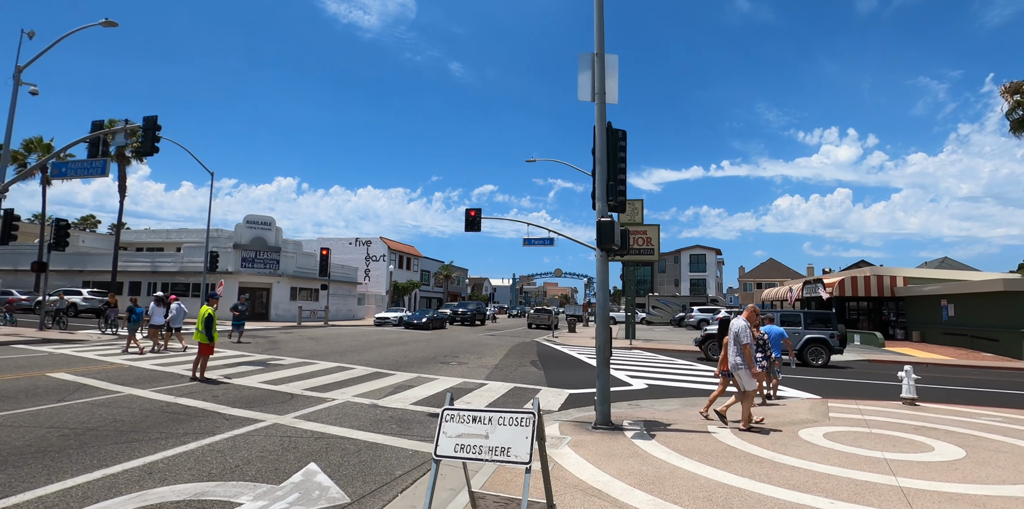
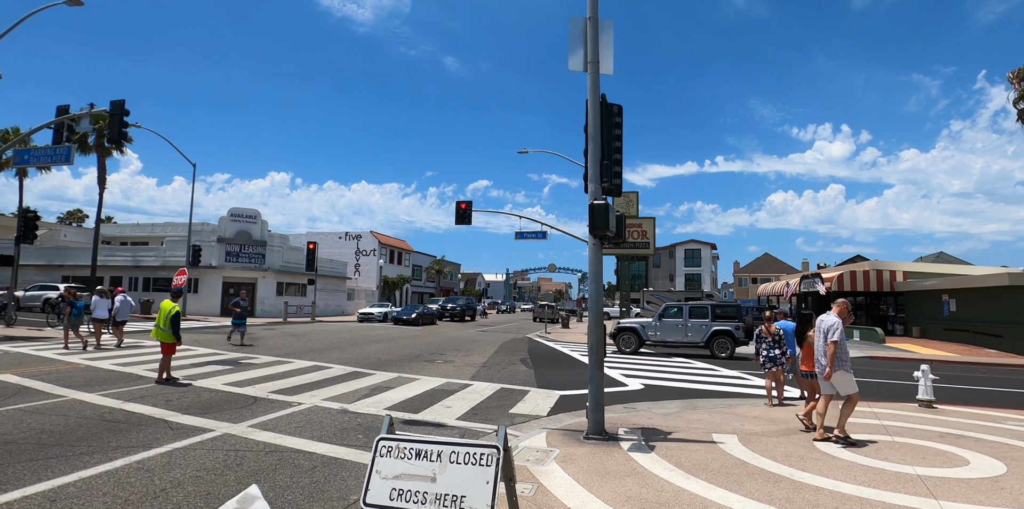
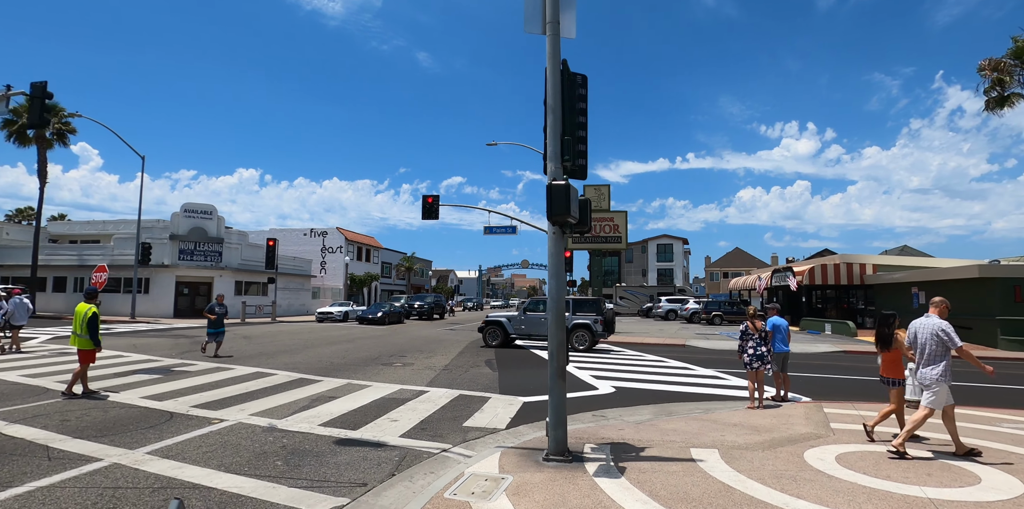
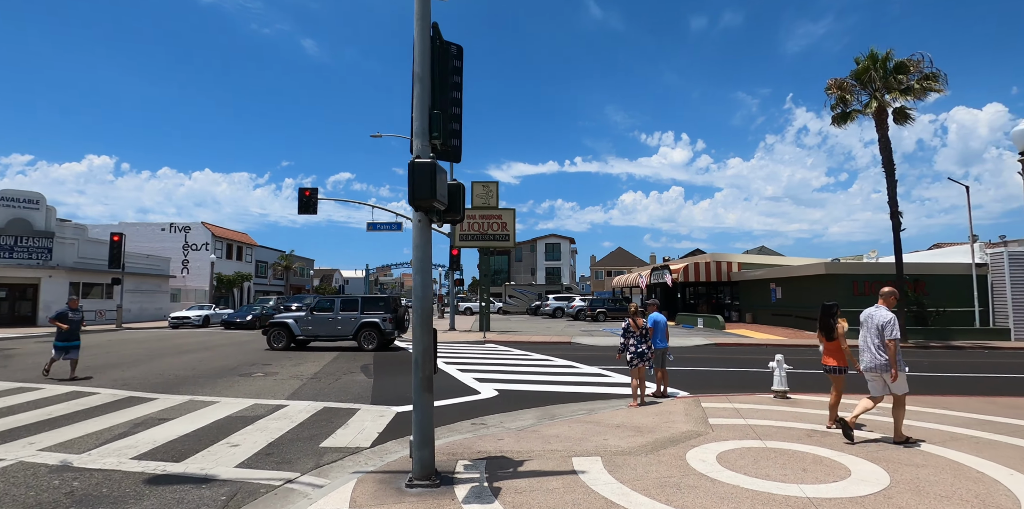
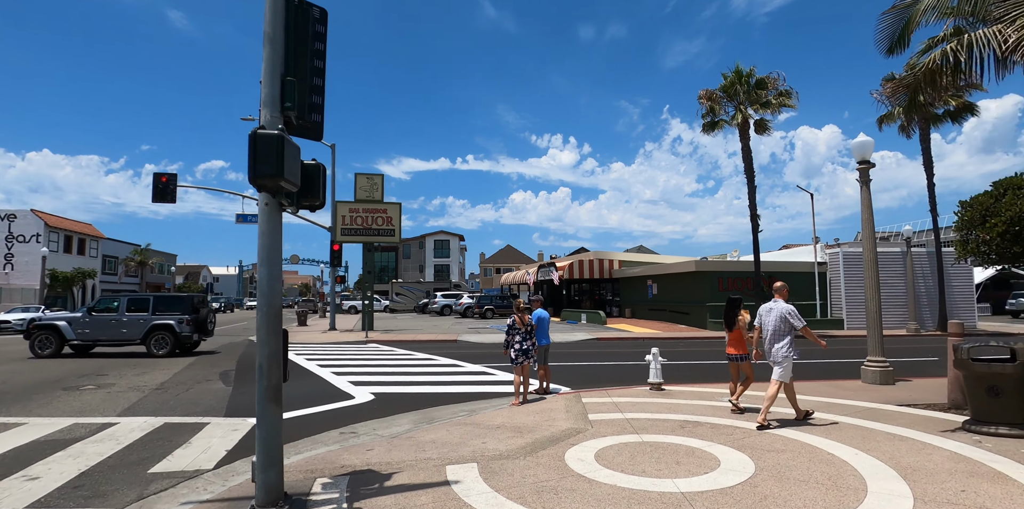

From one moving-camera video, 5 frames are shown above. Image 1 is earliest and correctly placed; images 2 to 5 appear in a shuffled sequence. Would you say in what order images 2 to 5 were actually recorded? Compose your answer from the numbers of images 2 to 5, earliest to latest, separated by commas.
2, 3, 4, 5
